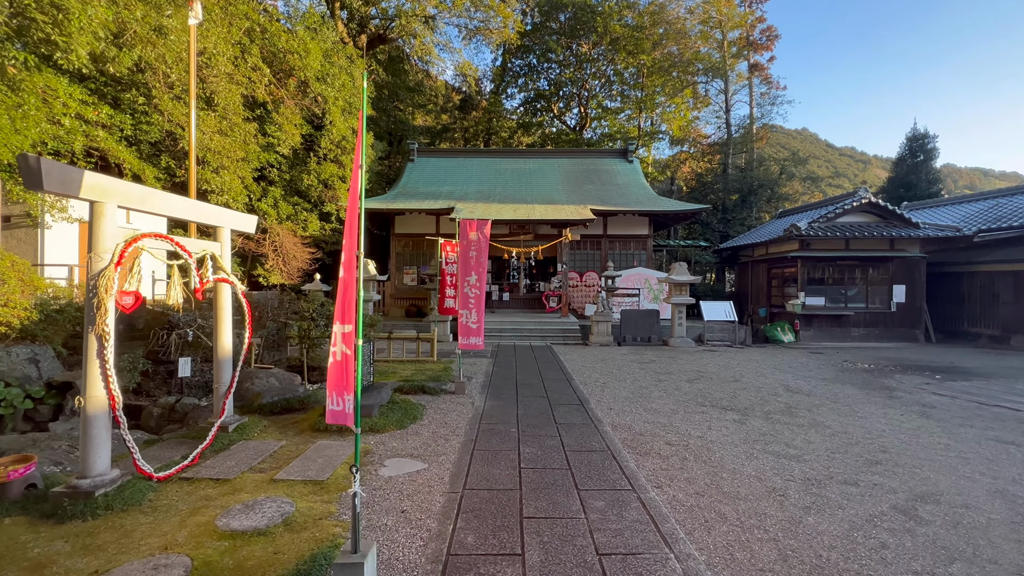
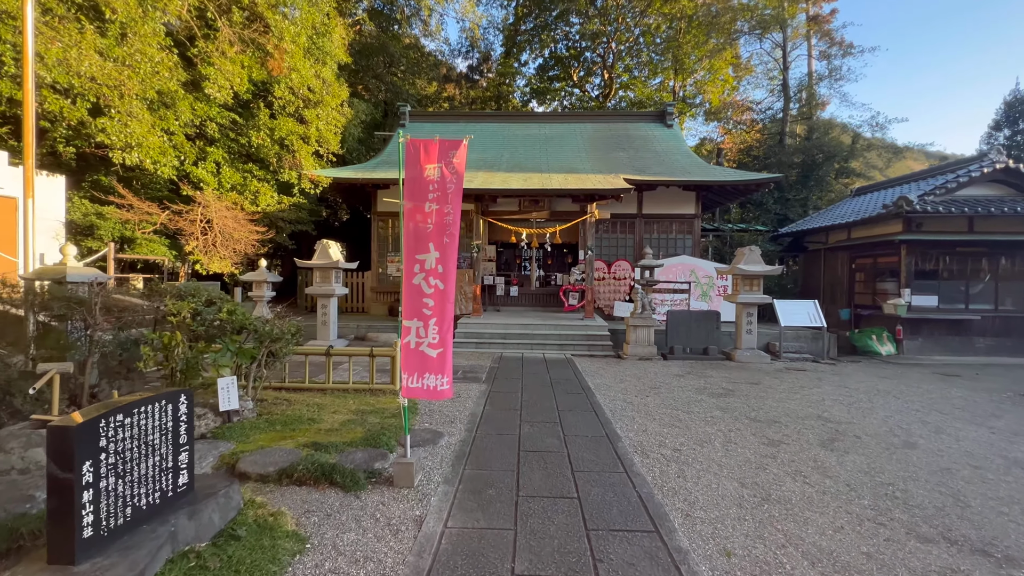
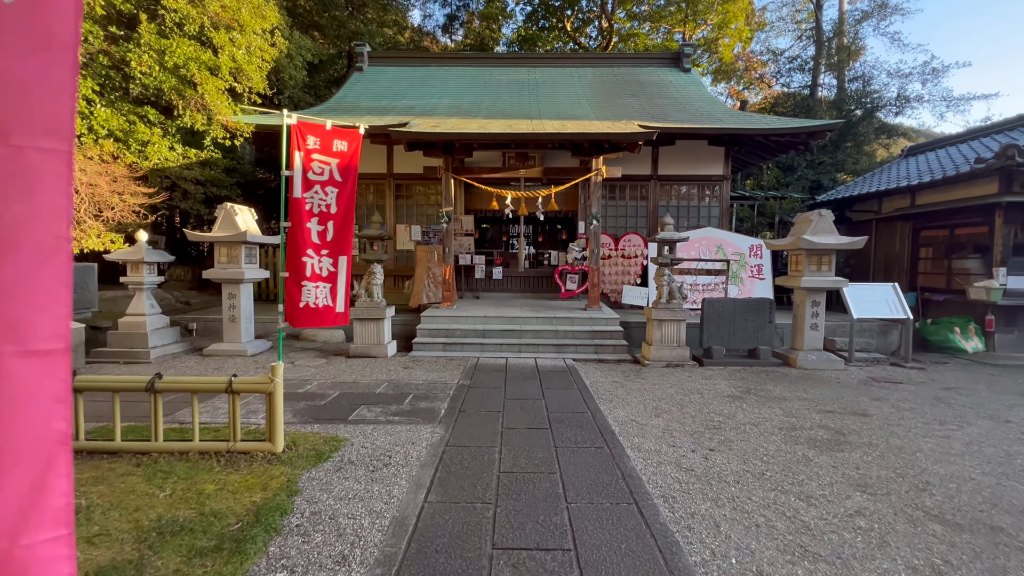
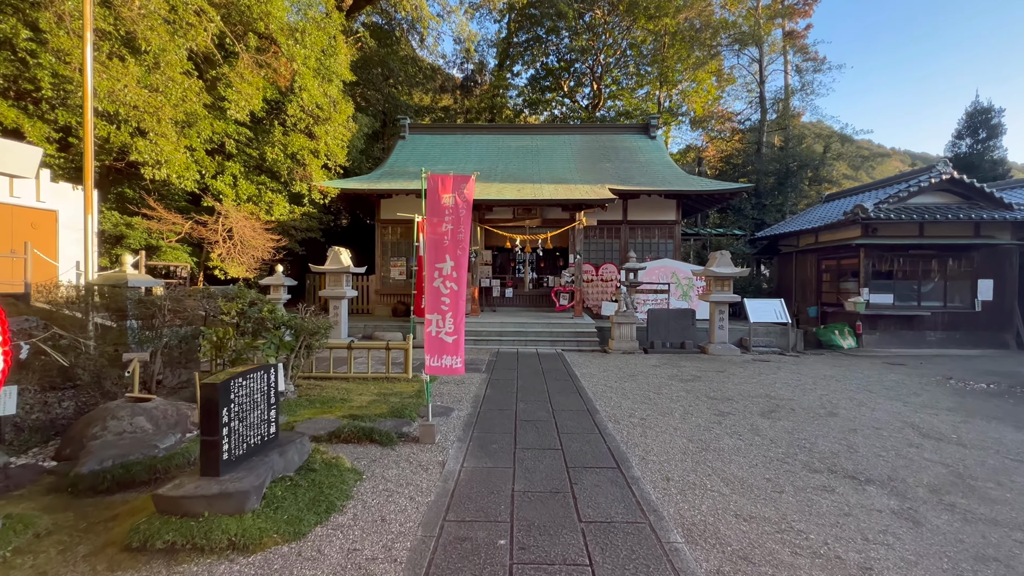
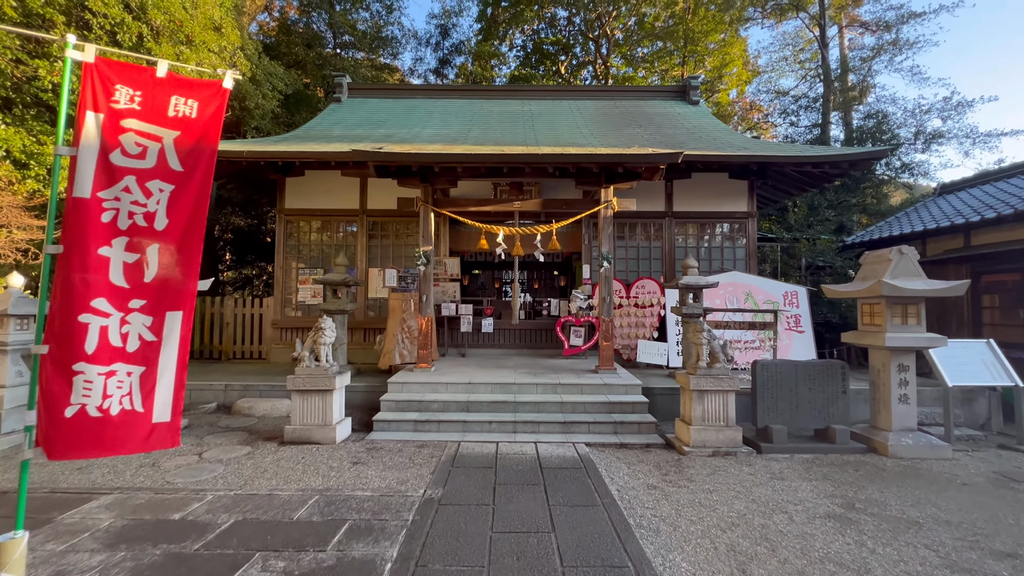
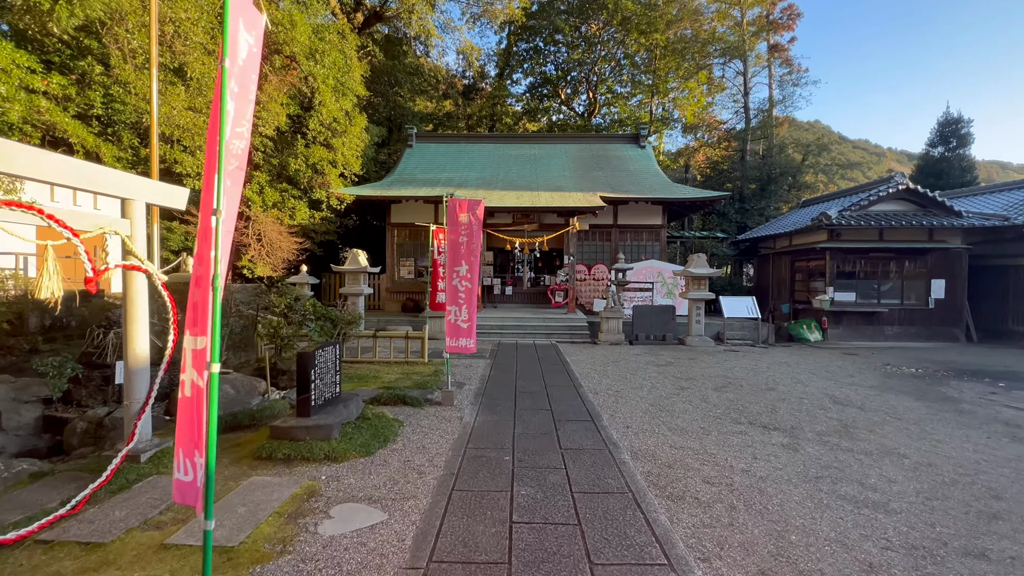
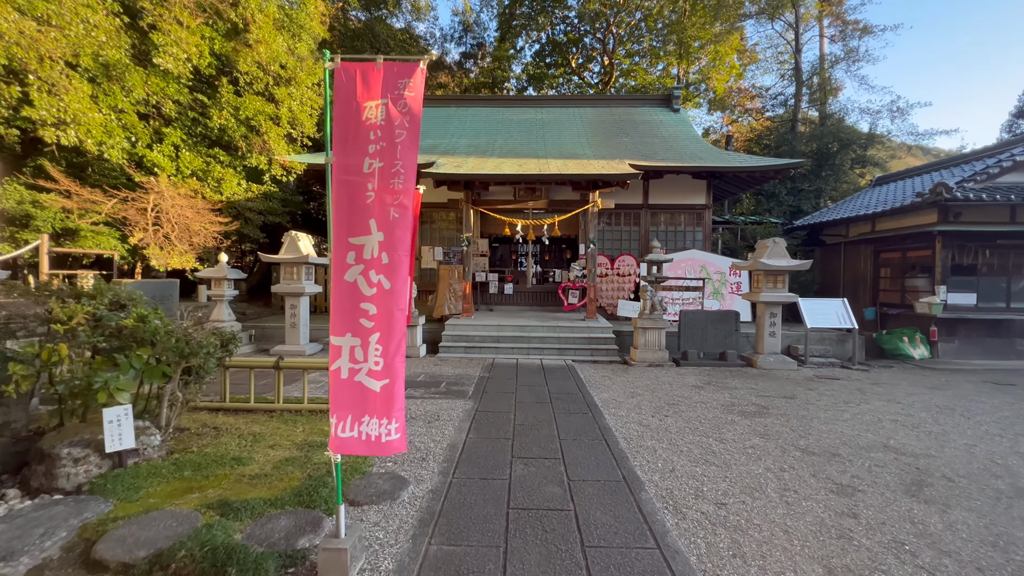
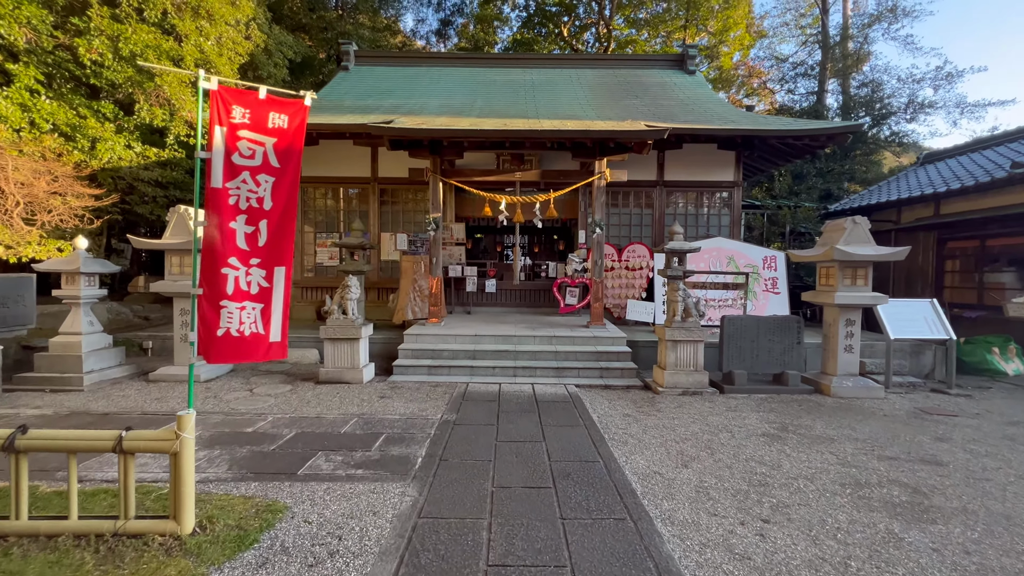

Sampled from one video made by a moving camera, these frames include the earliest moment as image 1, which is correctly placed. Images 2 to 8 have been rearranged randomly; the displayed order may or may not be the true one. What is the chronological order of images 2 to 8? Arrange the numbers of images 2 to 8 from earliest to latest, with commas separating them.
6, 4, 2, 7, 3, 8, 5
